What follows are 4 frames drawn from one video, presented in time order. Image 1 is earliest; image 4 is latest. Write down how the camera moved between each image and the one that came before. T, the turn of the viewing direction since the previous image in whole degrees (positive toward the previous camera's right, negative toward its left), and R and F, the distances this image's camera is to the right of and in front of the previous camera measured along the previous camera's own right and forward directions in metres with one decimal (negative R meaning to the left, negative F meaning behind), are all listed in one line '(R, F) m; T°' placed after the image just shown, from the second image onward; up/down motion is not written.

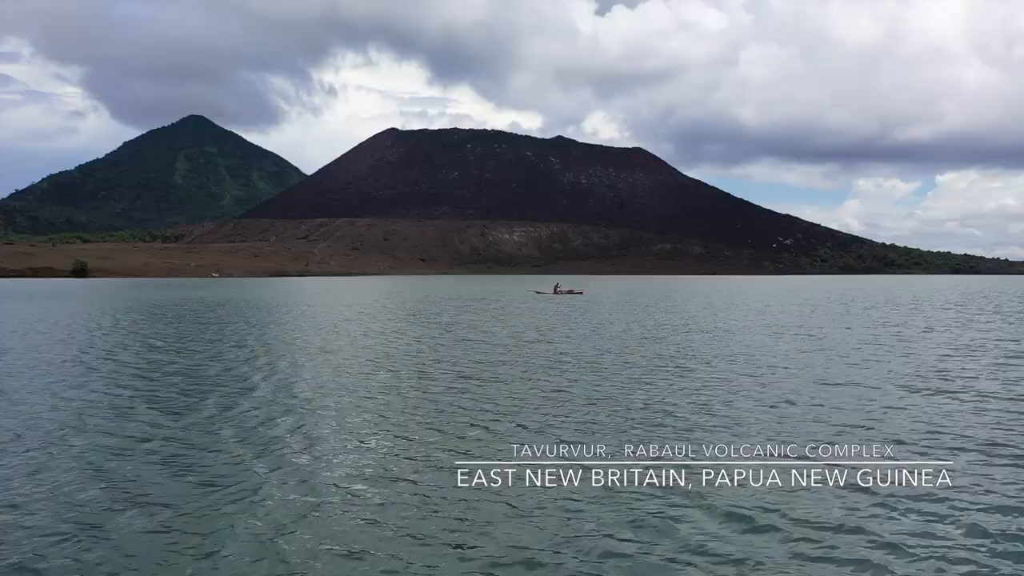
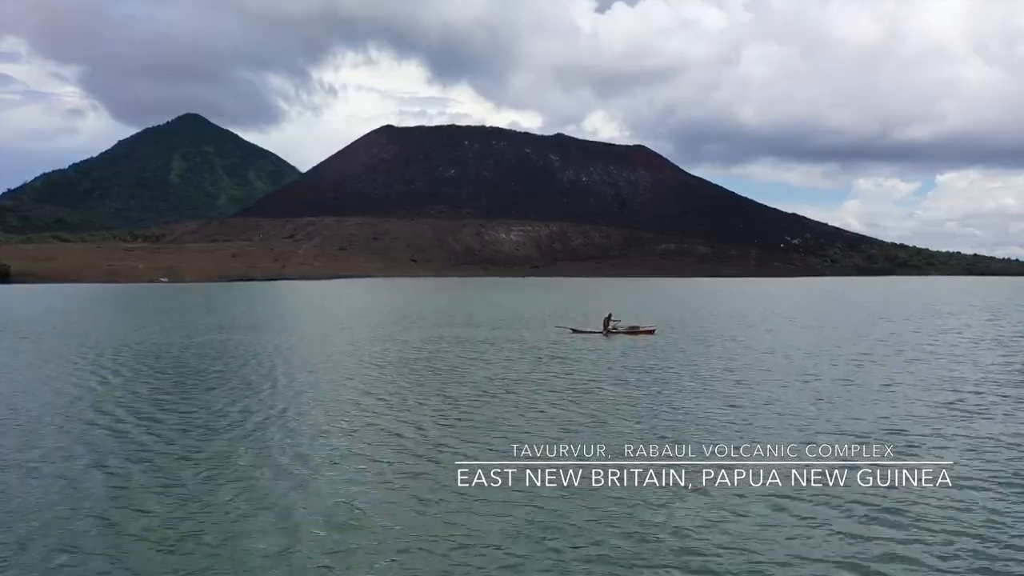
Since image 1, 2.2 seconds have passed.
(+0.1, +1.4) m; 0°
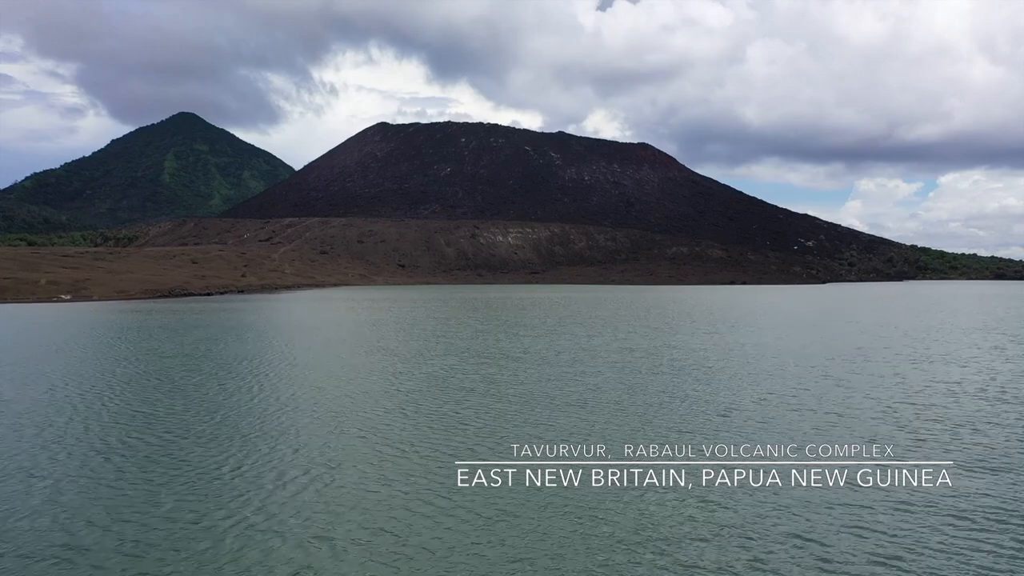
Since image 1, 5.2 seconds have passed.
(+0.1, +2.3) m; 0°
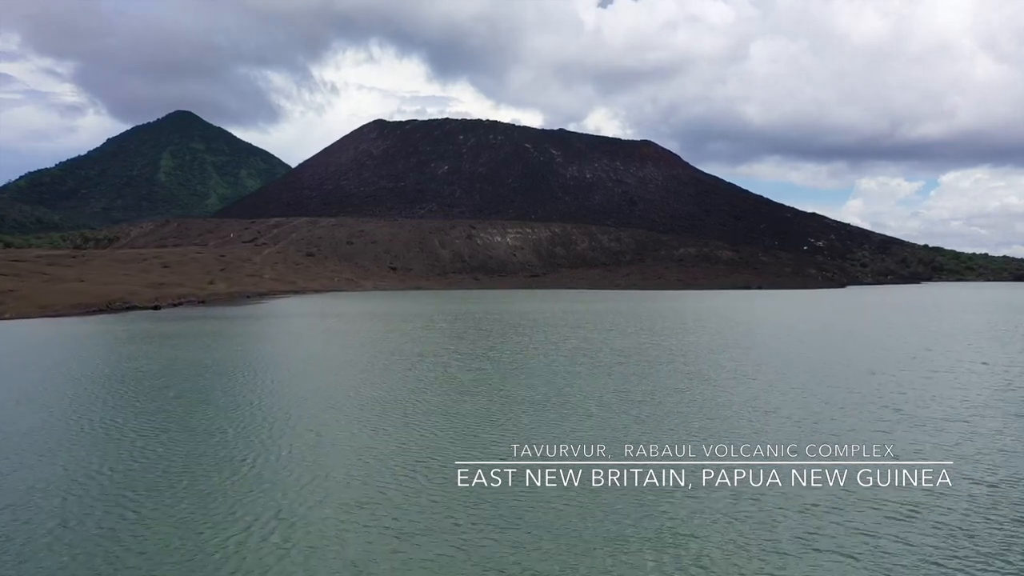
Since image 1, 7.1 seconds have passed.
(+0.1, +1.4) m; 0°
